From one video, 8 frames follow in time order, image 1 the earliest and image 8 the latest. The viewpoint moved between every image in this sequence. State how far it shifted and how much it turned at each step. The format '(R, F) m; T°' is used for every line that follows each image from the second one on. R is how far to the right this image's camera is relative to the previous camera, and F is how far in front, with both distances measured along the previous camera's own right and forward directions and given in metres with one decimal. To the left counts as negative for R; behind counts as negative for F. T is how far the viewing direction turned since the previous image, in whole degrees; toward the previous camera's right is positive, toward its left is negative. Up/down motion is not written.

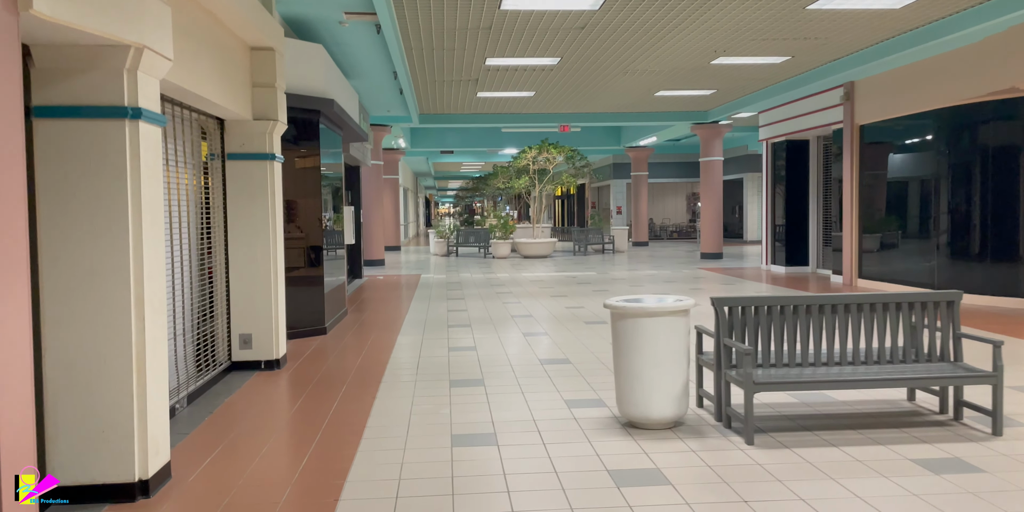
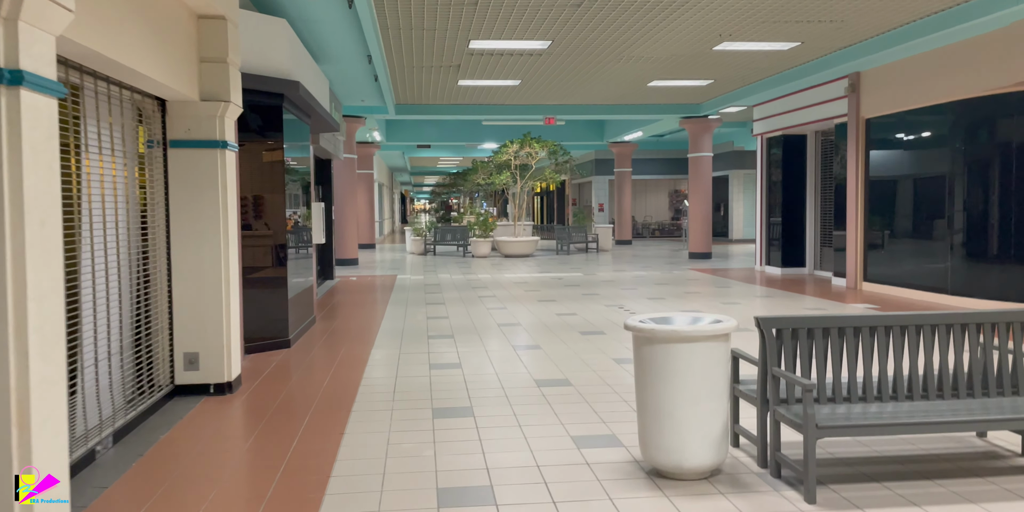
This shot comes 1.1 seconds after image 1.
(-0.1, +0.9) m; +2°
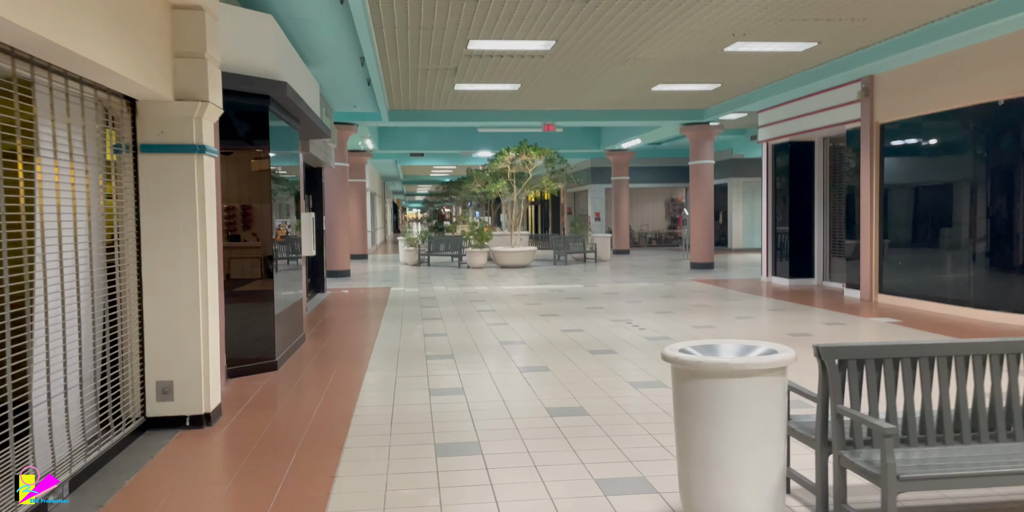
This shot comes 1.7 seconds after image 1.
(-0.1, +0.5) m; +1°
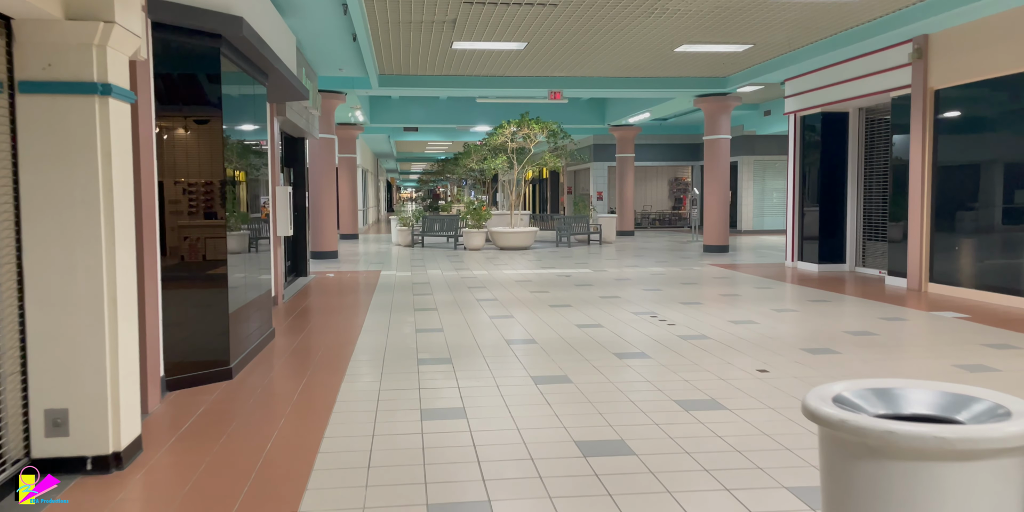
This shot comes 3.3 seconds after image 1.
(-0.1, +1.3) m; 0°
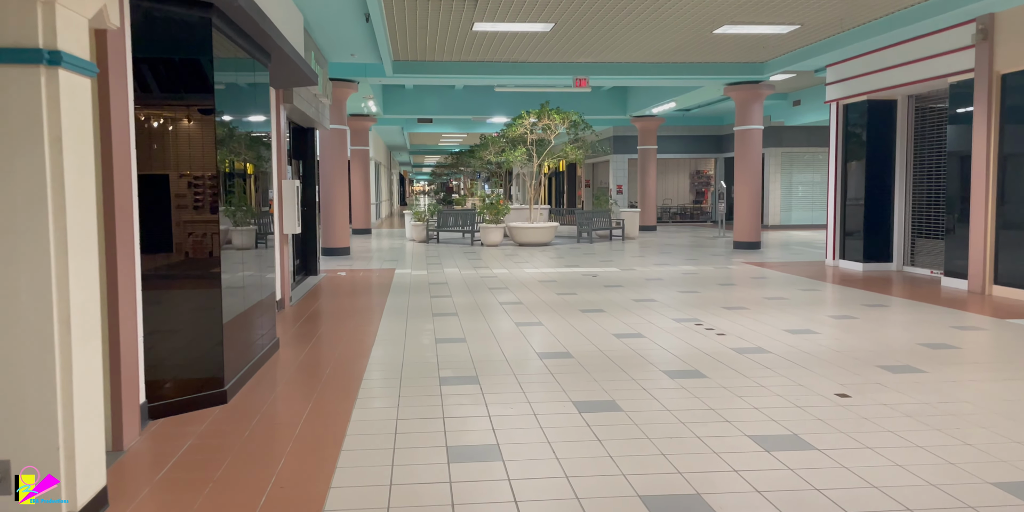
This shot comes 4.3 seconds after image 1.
(-0.2, +0.8) m; -1°
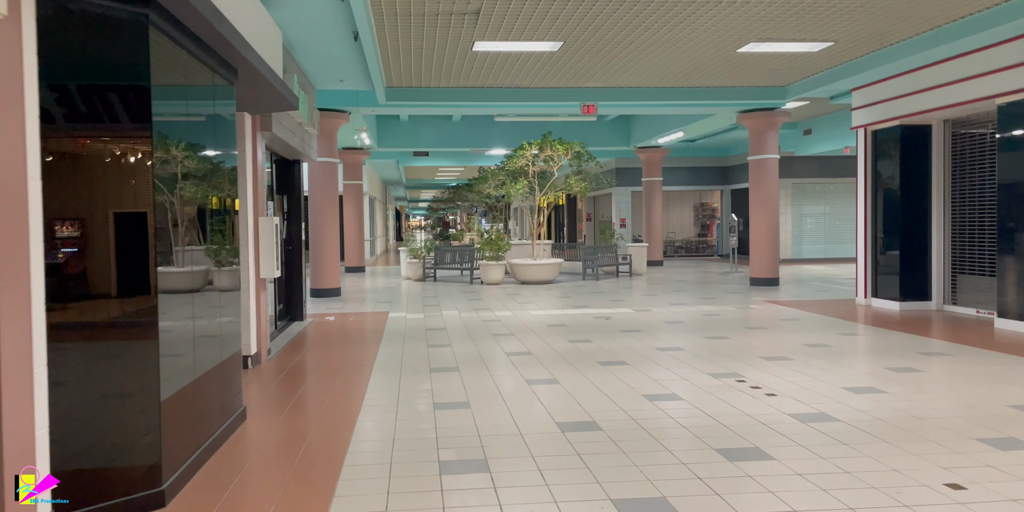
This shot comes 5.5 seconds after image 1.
(-0.1, +1.0) m; 0°
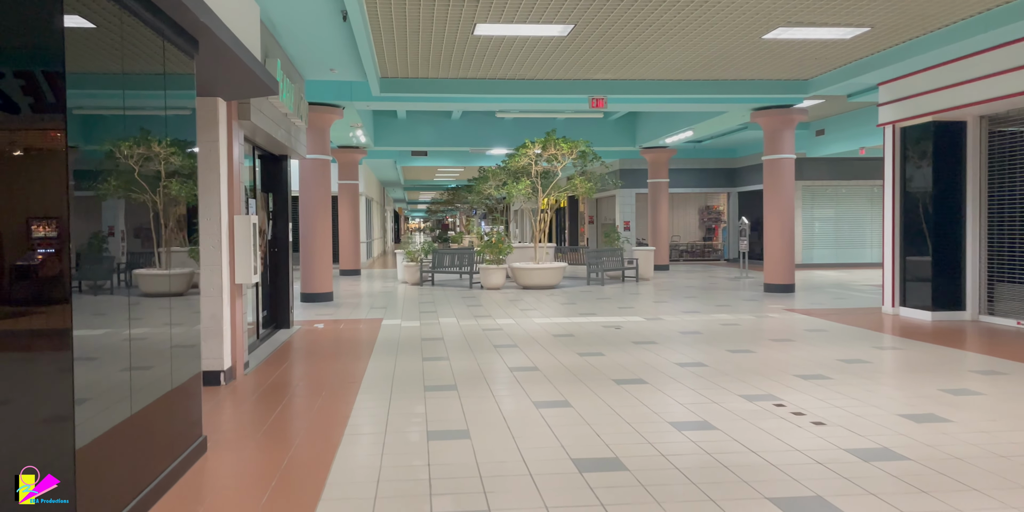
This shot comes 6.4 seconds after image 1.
(-0.1, +0.8) m; 0°
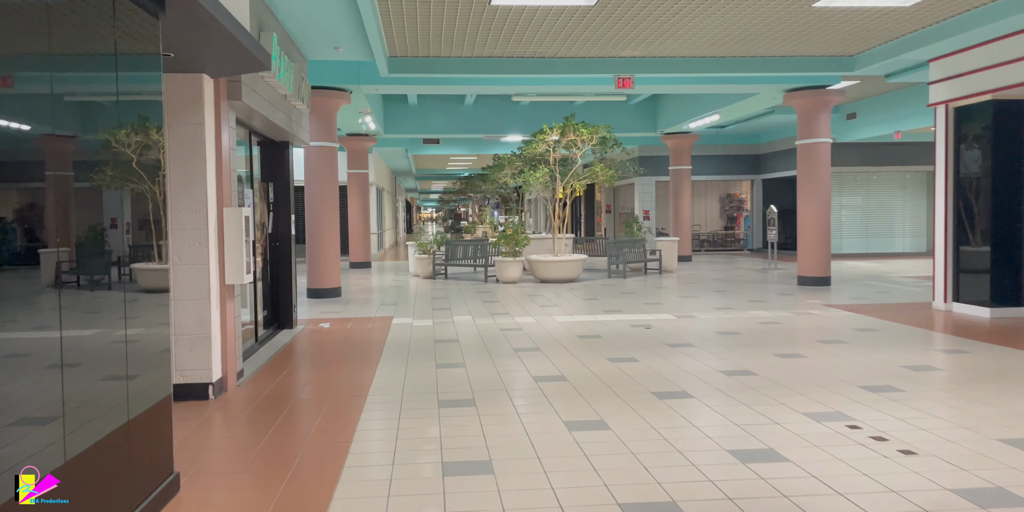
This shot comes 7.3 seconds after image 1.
(-0.1, +0.8) m; -1°
